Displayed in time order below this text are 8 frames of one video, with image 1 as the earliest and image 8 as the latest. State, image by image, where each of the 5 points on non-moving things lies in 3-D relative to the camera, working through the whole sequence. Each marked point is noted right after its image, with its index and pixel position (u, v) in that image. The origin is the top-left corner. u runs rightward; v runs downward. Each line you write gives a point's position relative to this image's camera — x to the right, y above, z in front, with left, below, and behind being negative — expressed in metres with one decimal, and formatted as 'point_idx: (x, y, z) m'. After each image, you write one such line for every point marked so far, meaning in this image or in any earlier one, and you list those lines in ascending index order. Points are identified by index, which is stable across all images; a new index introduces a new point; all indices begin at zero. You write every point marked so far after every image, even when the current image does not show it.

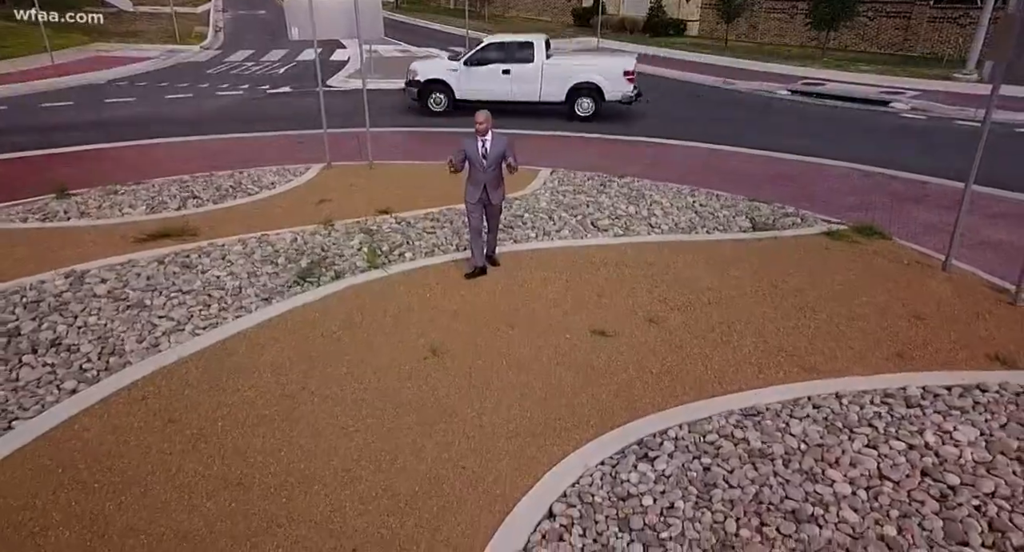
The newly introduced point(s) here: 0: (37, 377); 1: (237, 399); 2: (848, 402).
0: (-3.6, -0.8, +4.4) m
1: (-2.0, -0.9, +4.4) m
2: (+2.5, -0.9, +4.4) m
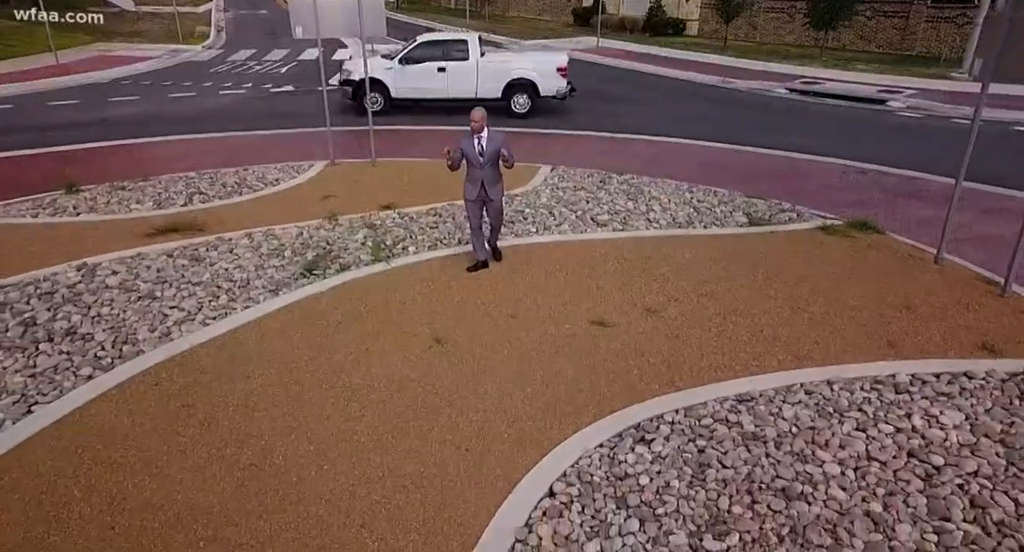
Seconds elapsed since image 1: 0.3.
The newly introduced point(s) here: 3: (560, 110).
0: (-3.5, -0.7, +4.6) m
1: (-2.0, -0.8, +4.5) m
2: (+2.5, -0.8, +4.5) m
3: (+1.3, +4.4, +15.7) m
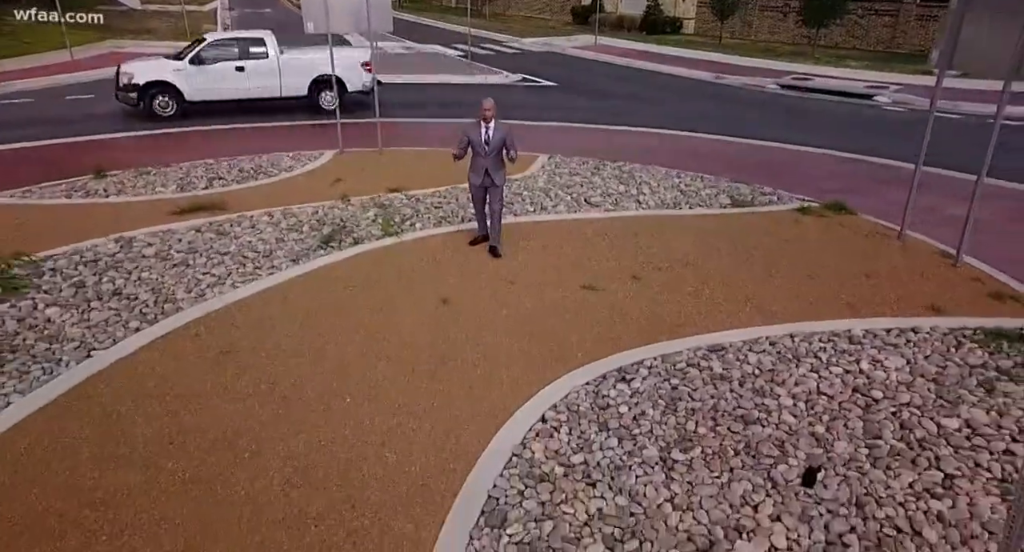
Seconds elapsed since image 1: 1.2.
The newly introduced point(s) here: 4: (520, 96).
0: (-3.6, -0.4, +5.2) m
1: (-2.0, -0.5, +5.1) m
2: (+2.5, -0.5, +5.1) m
3: (+1.3, +4.7, +16.3) m
4: (+0.3, +5.3, +17.3) m
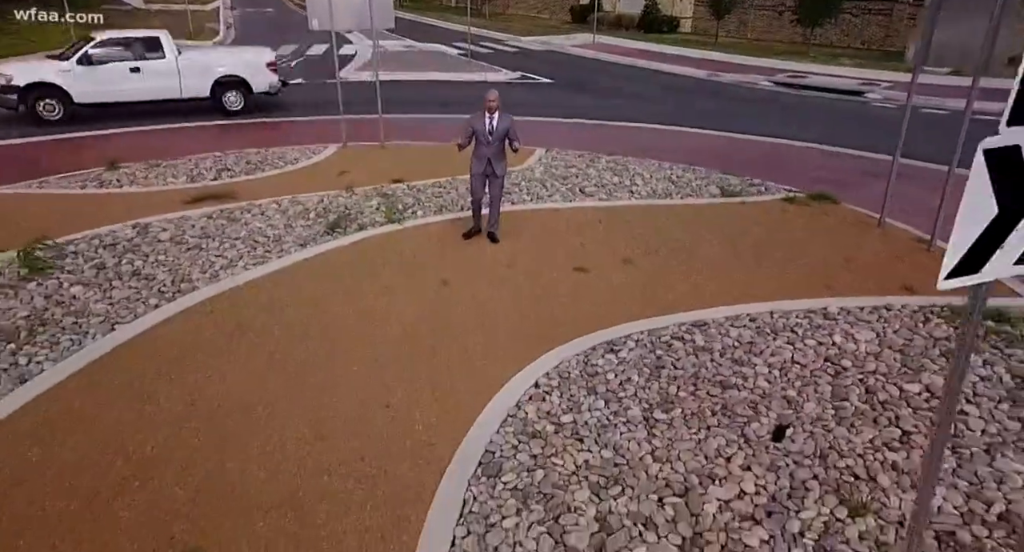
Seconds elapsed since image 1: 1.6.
0: (-3.6, -0.2, +5.5) m
1: (-2.1, -0.4, +5.5) m
2: (+2.4, -0.4, +5.4) m
3: (+1.2, +4.9, +16.6) m
4: (+0.2, +5.4, +17.6) m
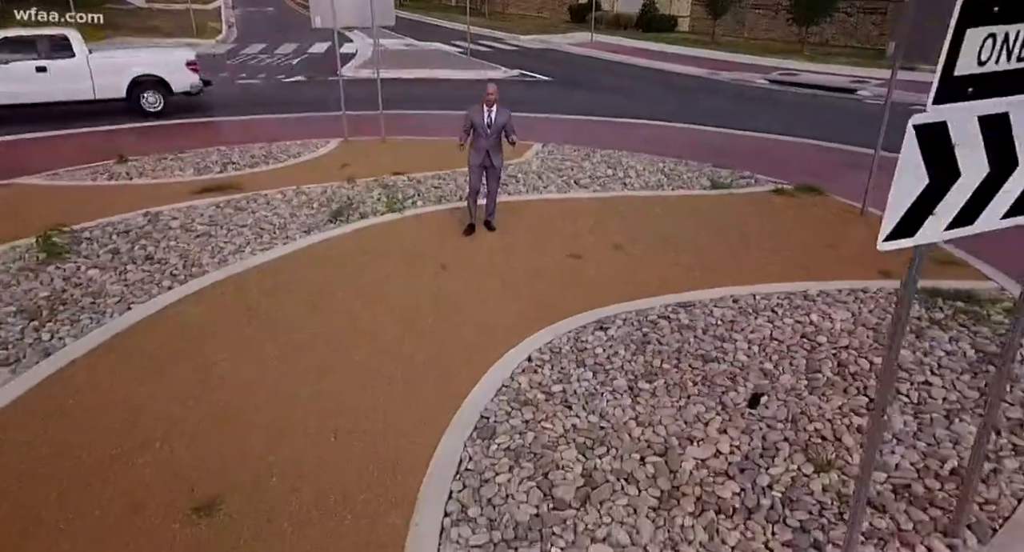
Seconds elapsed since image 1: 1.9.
0: (-3.6, 0.0, +5.8) m
1: (-2.1, -0.2, +5.8) m
2: (+2.4, -0.2, +5.7) m
3: (+1.2, +5.0, +16.9) m
4: (+0.2, +5.6, +17.9) m
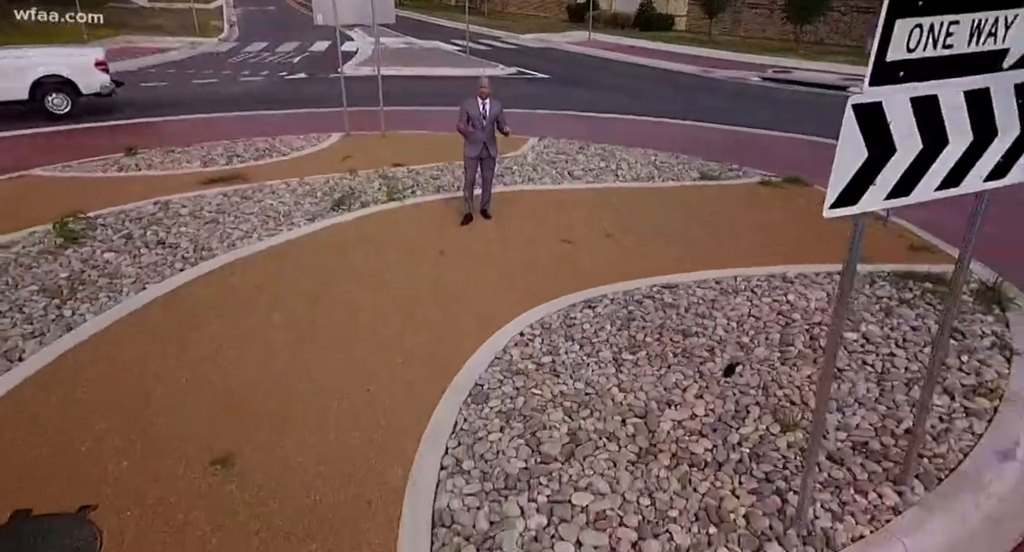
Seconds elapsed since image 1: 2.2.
0: (-3.7, +0.2, +6.1) m
1: (-2.2, 0.0, +6.1) m
2: (+2.3, 0.0, +6.0) m
3: (+1.1, +5.2, +17.2) m
4: (+0.1, +5.8, +18.2) m
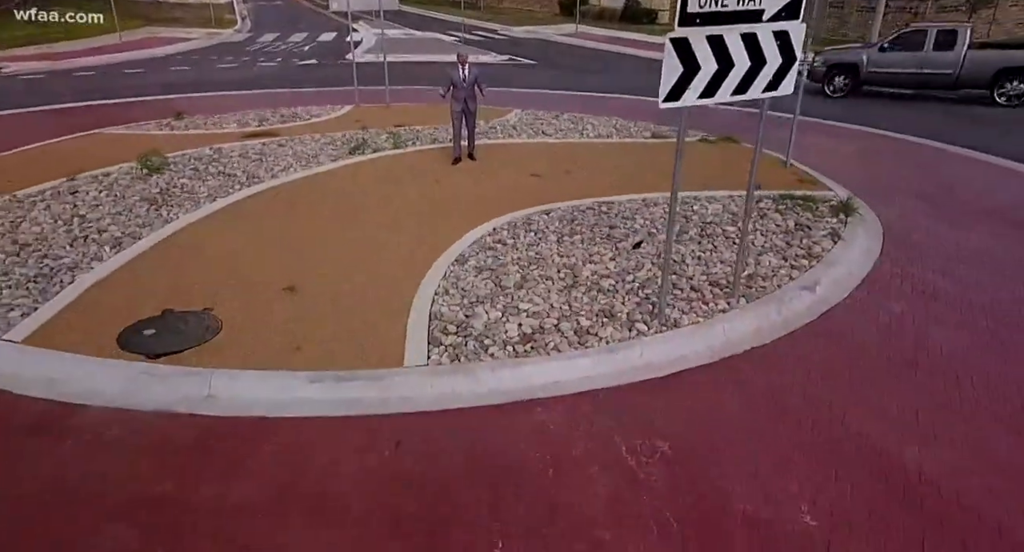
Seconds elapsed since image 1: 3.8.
0: (-4.0, +1.2, +8.0) m
1: (-2.5, +1.1, +8.0) m
2: (+2.0, +1.0, +8.0) m
3: (+0.8, +6.3, +19.1) m
4: (-0.2, +6.9, +20.1) m
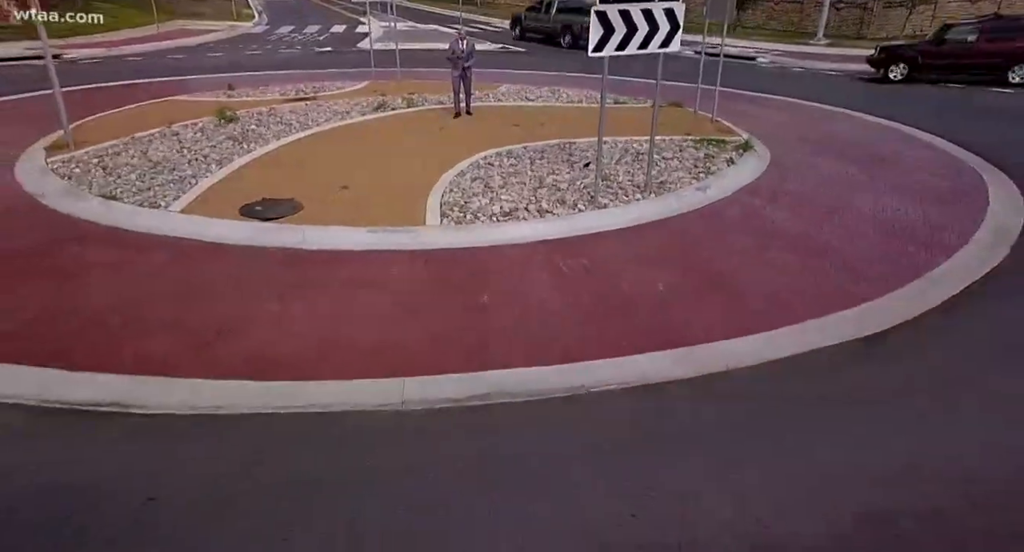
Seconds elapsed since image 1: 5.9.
0: (-4.2, +2.6, +10.7) m
1: (-2.7, +2.4, +10.6) m
2: (+1.8, +2.4, +10.6) m
3: (+0.5, +7.7, +21.8) m
4: (-0.5, +8.3, +22.7) m
